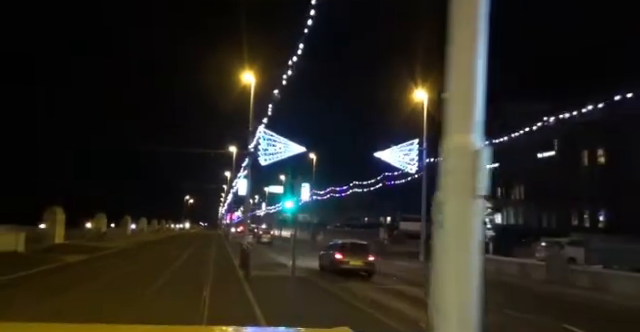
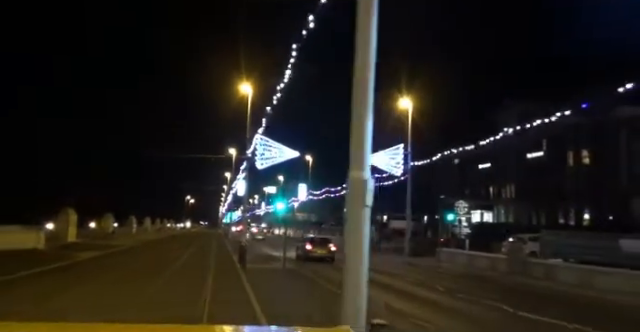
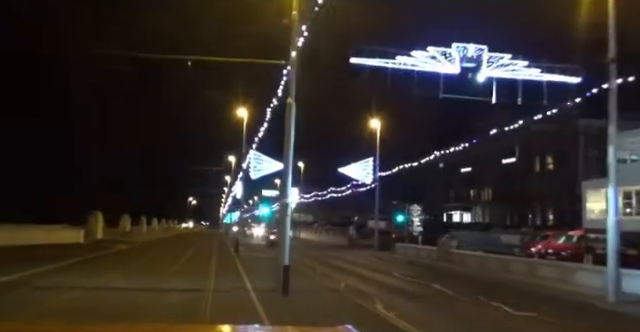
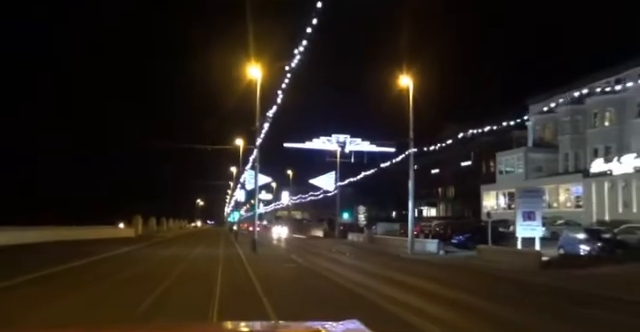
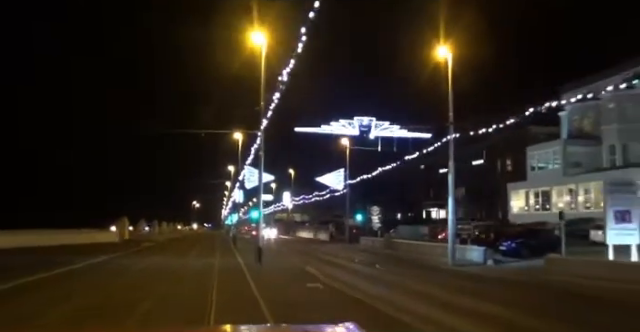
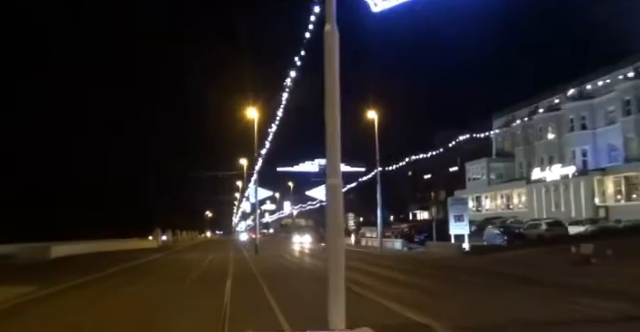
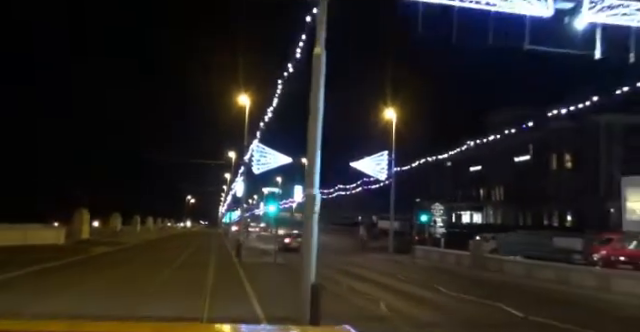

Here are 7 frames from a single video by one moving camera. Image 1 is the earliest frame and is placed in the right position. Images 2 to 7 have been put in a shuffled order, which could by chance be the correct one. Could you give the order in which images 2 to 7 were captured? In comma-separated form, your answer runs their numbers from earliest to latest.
2, 7, 3, 5, 4, 6
